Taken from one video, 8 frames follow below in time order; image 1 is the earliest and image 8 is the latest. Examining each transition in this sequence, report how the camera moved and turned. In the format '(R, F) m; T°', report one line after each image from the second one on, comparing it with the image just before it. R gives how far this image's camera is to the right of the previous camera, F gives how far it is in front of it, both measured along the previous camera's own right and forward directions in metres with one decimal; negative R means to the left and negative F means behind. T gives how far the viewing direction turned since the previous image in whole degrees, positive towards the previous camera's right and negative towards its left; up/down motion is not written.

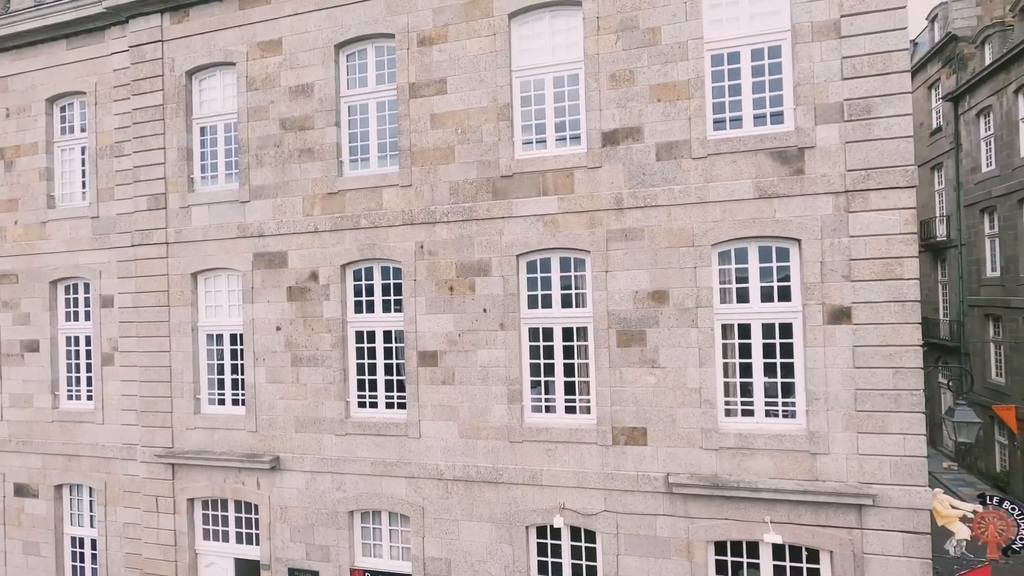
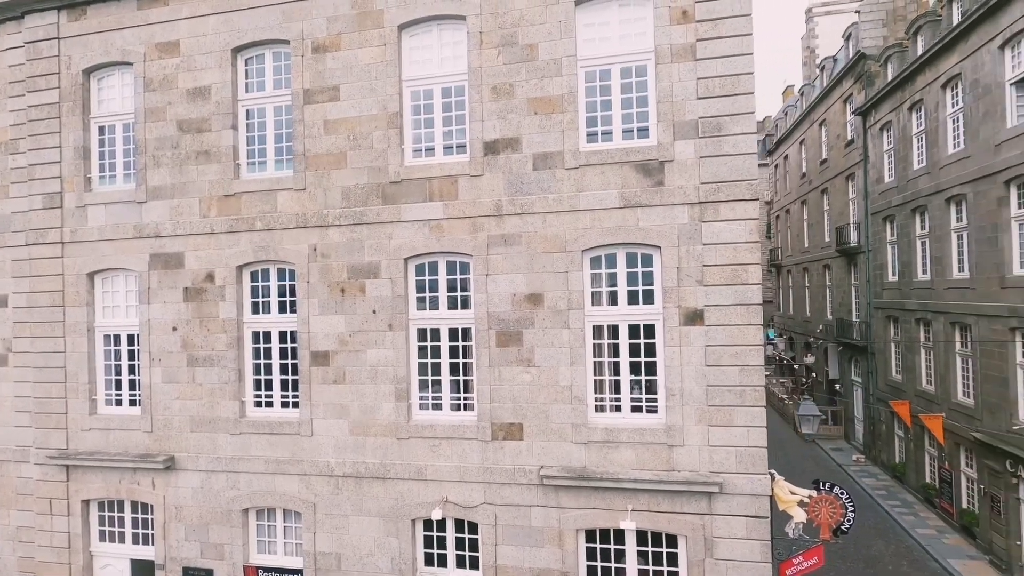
(+1.4, -0.4) m; +3°
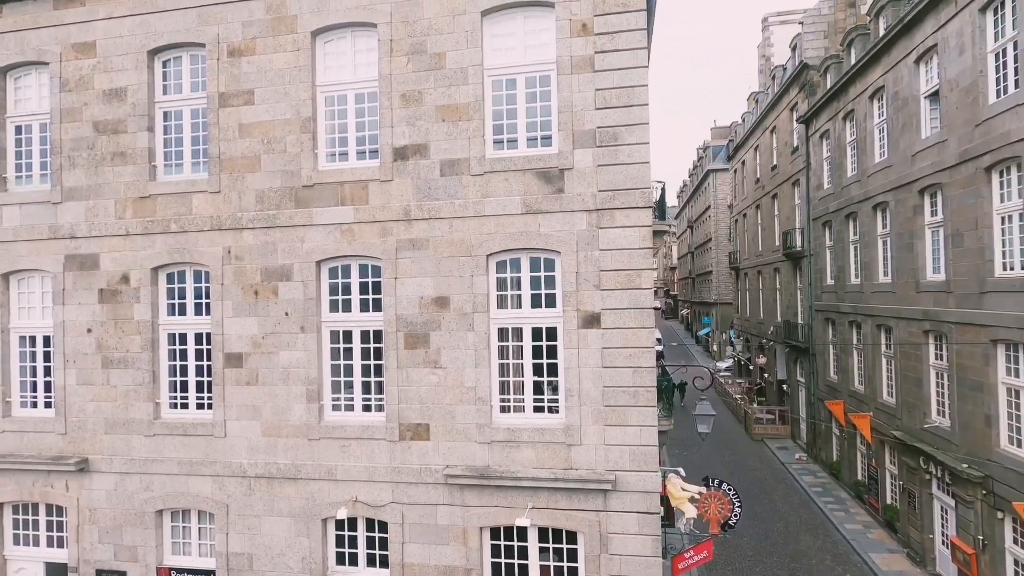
(+1.3, -0.2) m; +2°
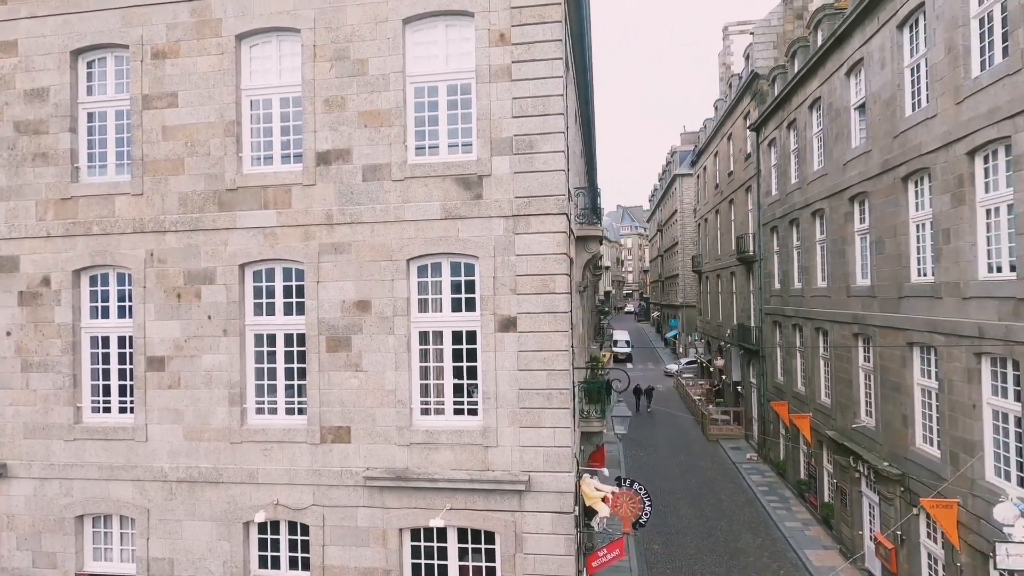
(+1.0, -0.2) m; +2°
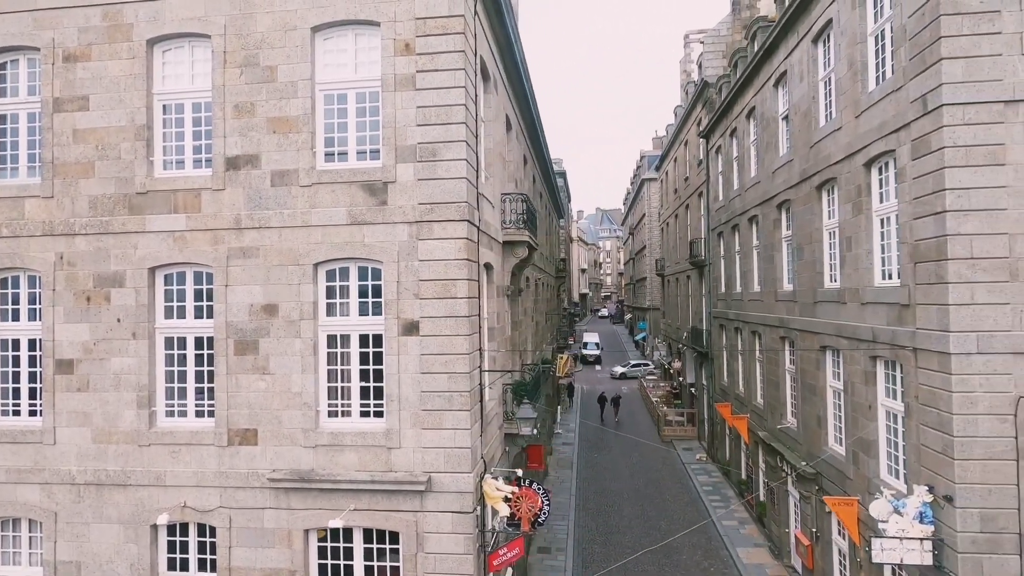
(+1.4, -0.2) m; +2°
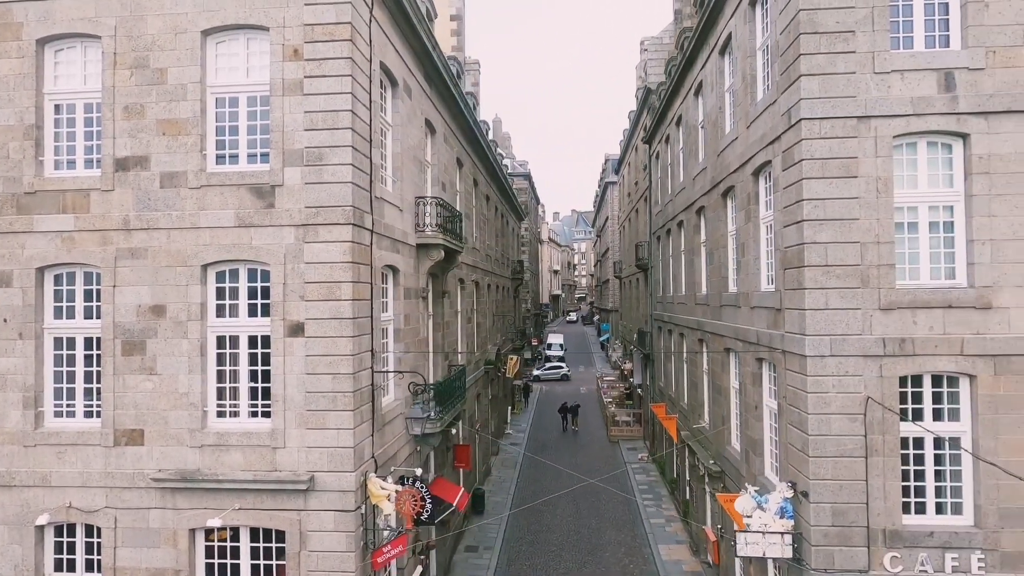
(+1.7, -0.3) m; +2°
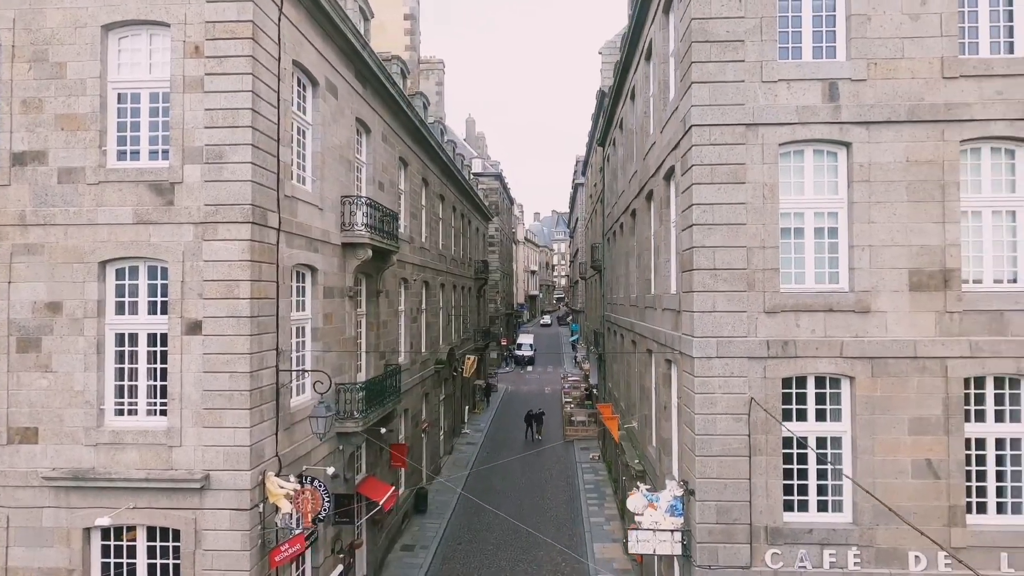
(+1.5, -0.1) m; +2°
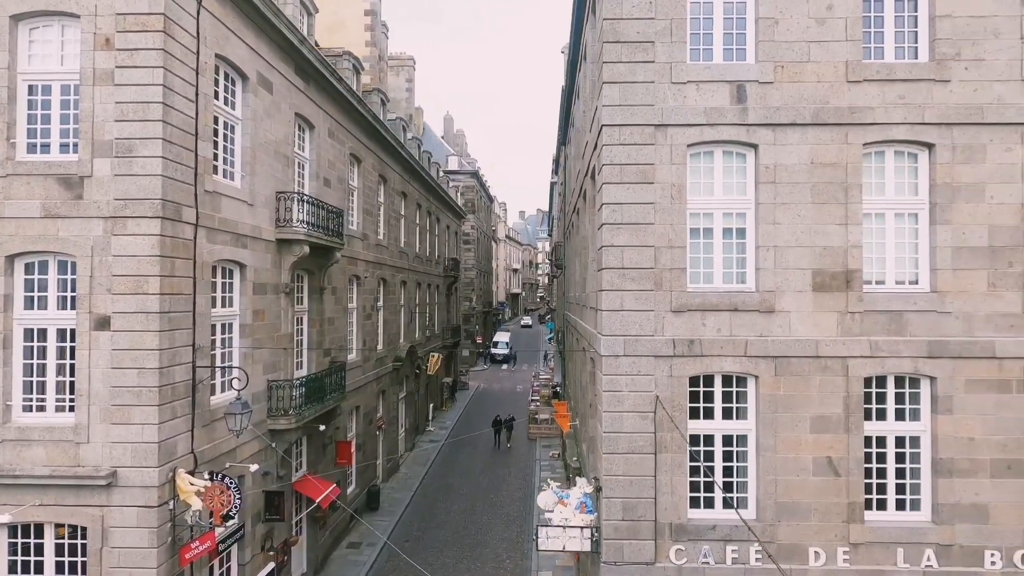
(+1.3, 0.0) m; +1°
